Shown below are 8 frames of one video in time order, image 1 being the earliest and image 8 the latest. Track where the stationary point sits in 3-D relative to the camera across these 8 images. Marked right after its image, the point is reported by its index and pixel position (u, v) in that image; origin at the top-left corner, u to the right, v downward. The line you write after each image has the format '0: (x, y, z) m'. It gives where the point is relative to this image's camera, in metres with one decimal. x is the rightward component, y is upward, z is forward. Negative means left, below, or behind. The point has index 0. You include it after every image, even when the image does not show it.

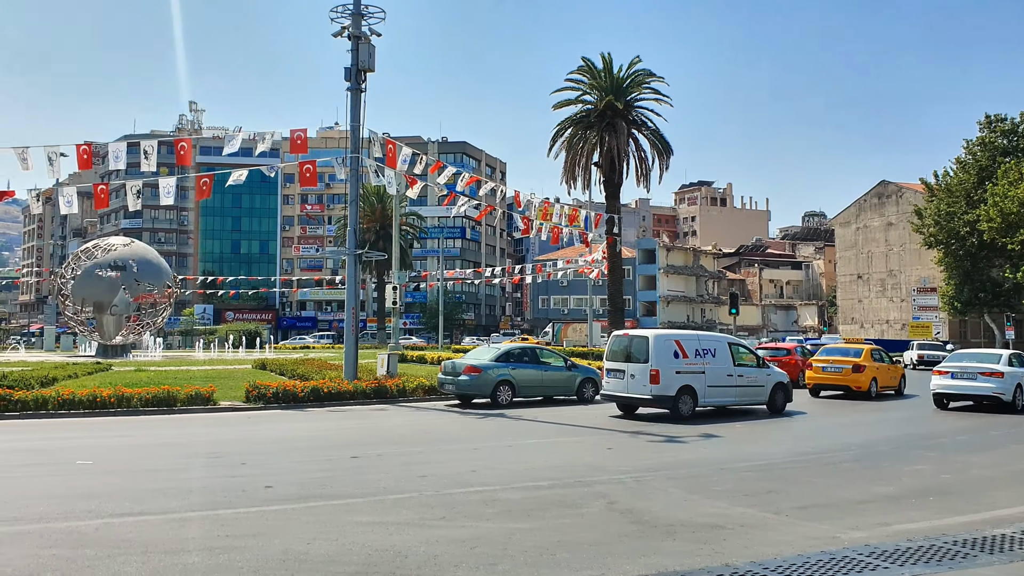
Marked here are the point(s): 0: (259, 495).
0: (-2.9, -2.4, +8.9) m
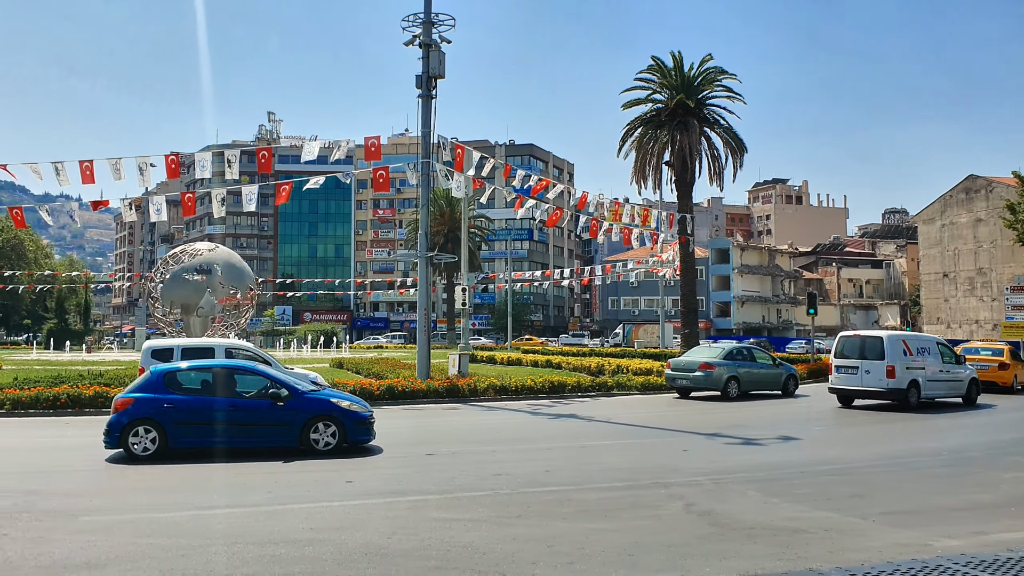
0: (-2.0, -2.4, +9.1) m
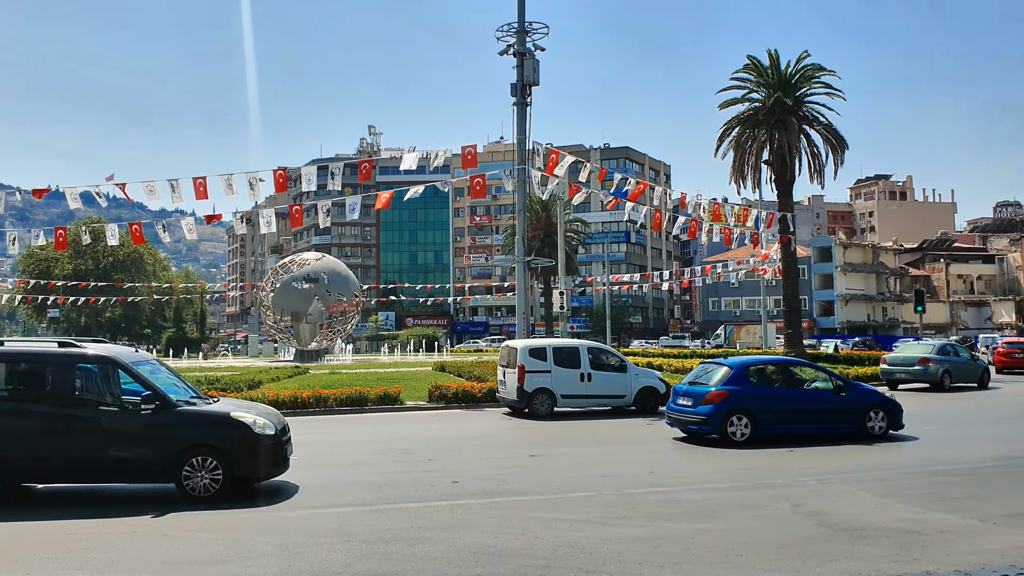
0: (-0.8, -2.5, +9.4) m
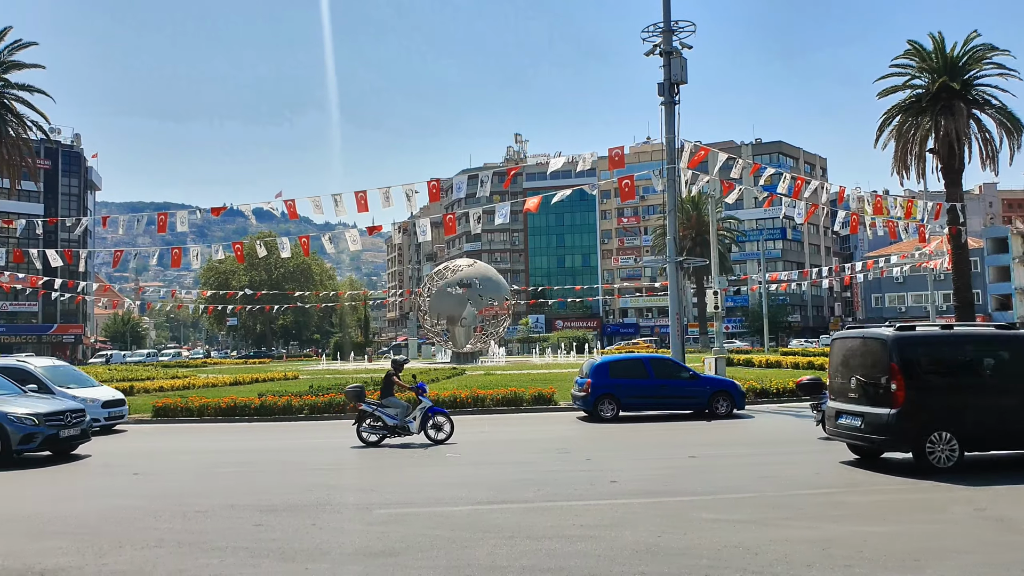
0: (+1.2, -2.5, +9.5) m
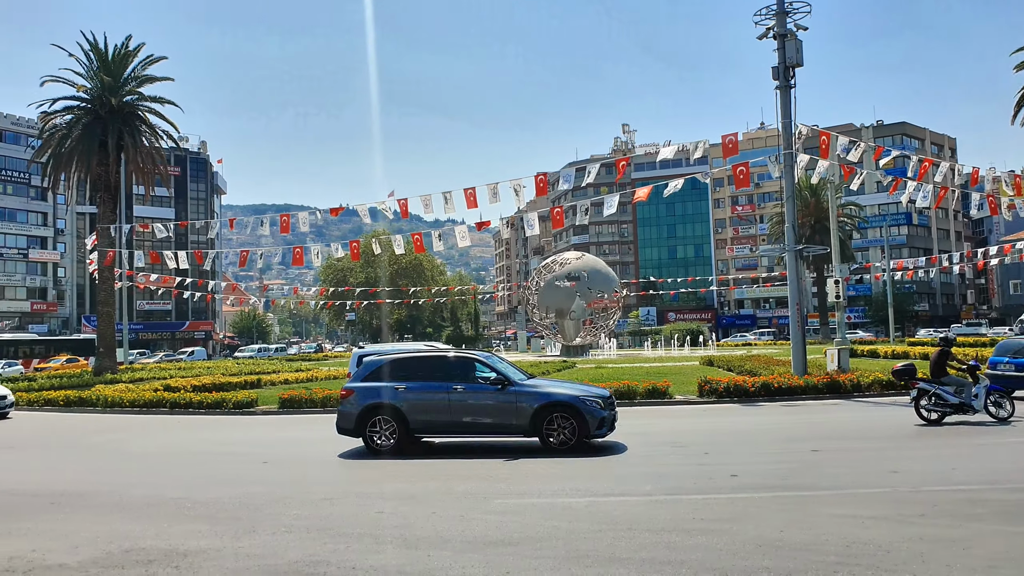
0: (+2.6, -2.4, +9.3) m
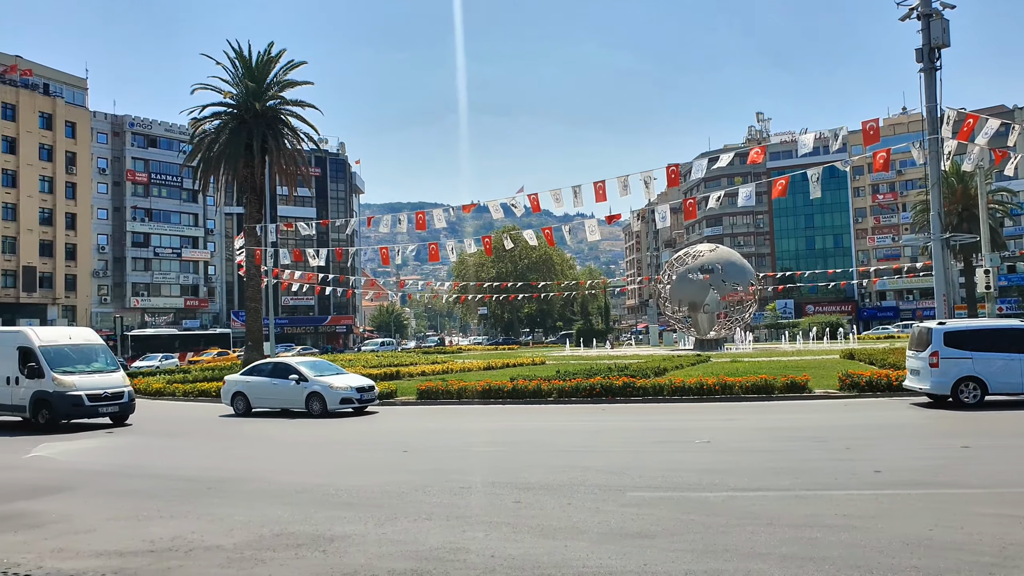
0: (+4.3, -2.3, +9.1) m
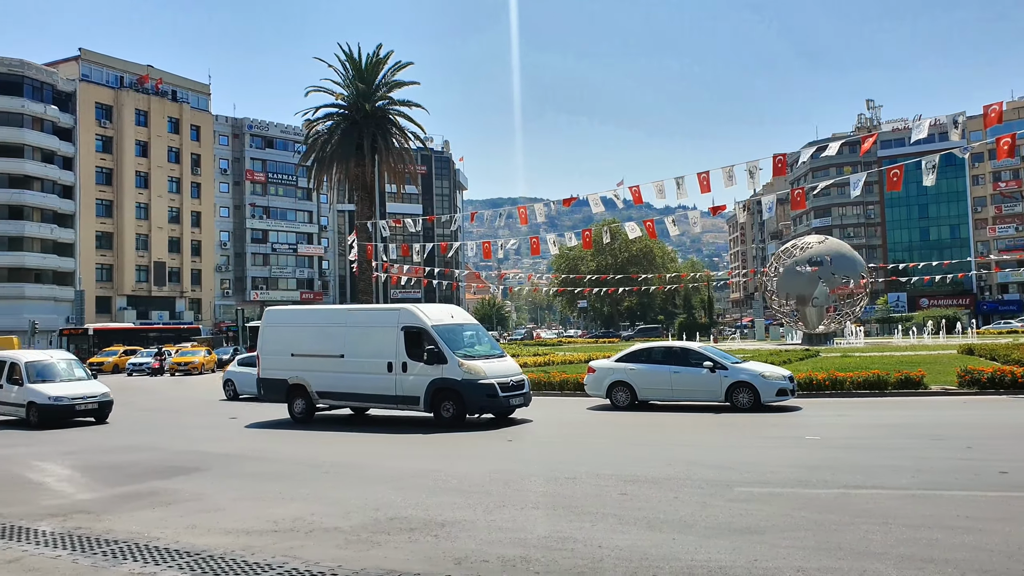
0: (+5.6, -2.2, +8.7) m
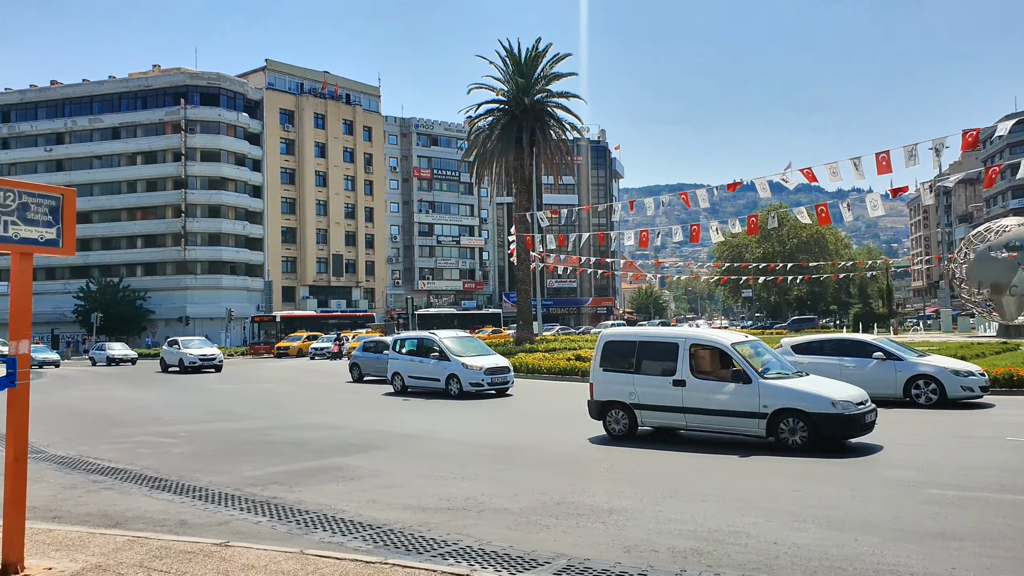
0: (+7.5, -2.1, +7.7) m
